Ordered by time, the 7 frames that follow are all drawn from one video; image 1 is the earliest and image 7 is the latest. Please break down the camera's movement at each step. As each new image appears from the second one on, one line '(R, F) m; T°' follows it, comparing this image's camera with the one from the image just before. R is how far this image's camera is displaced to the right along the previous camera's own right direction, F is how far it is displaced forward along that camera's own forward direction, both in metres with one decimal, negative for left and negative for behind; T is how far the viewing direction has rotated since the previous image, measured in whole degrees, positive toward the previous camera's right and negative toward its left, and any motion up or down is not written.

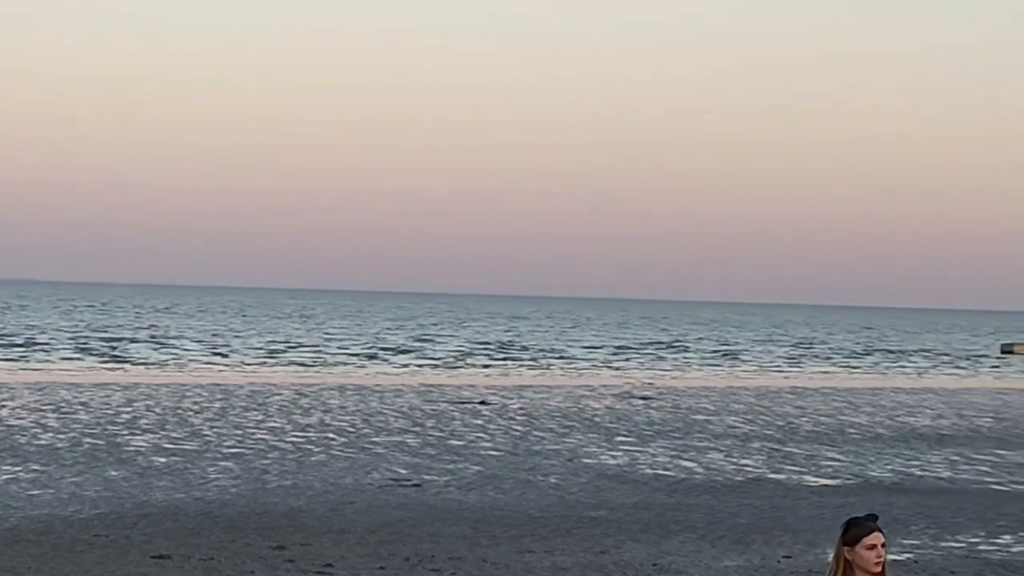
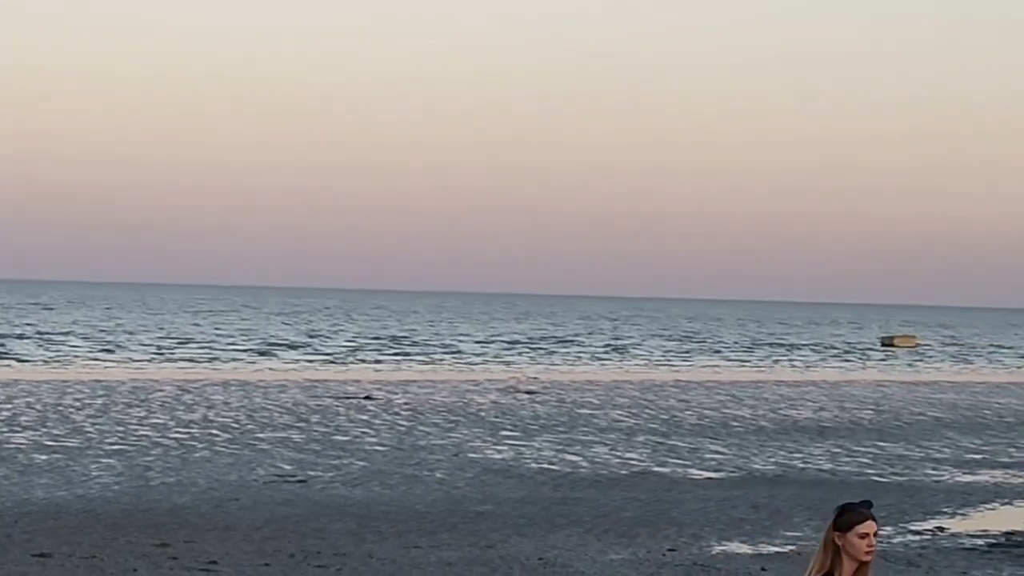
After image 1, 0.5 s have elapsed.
(0.0, 0.0) m; +3°
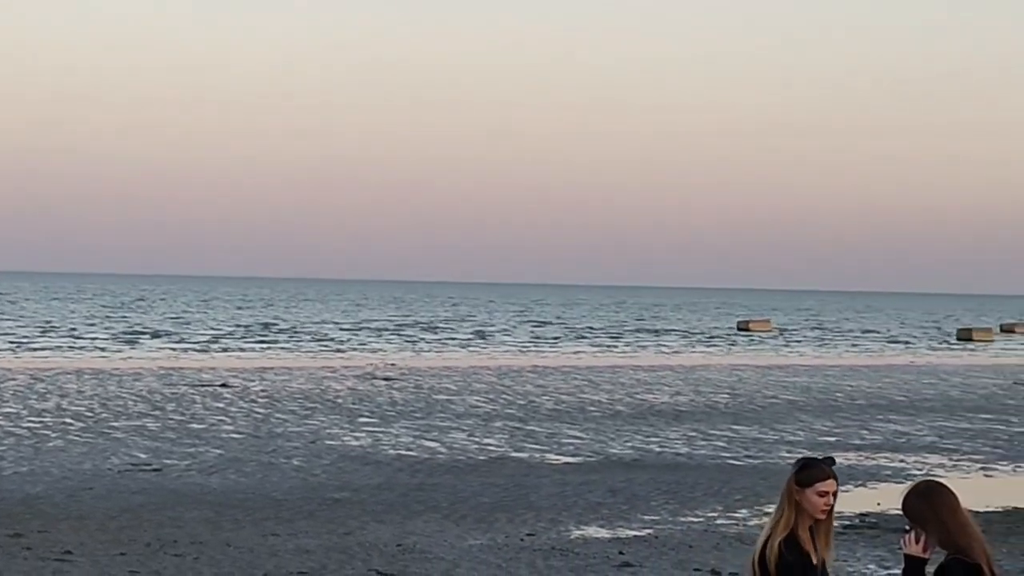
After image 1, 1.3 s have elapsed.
(0.0, 0.0) m; +4°
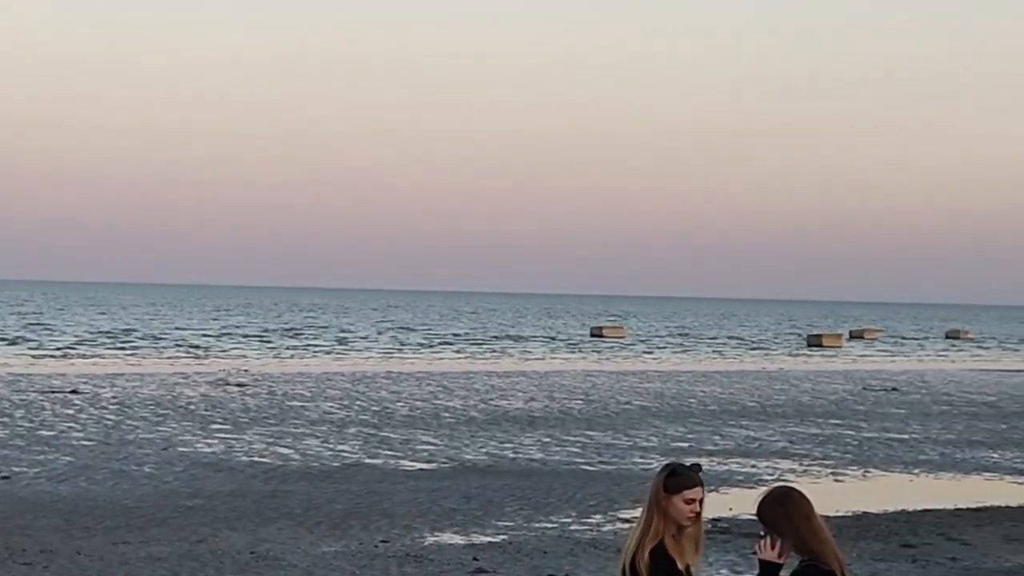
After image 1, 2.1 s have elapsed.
(0.0, 0.0) m; +4°
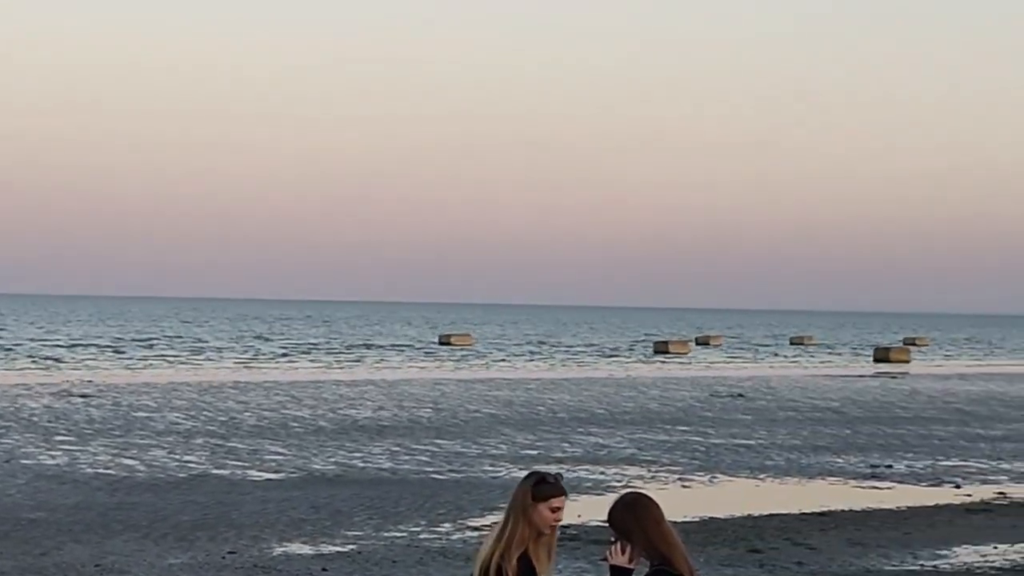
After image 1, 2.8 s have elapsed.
(+0.2, 0.0) m; +4°
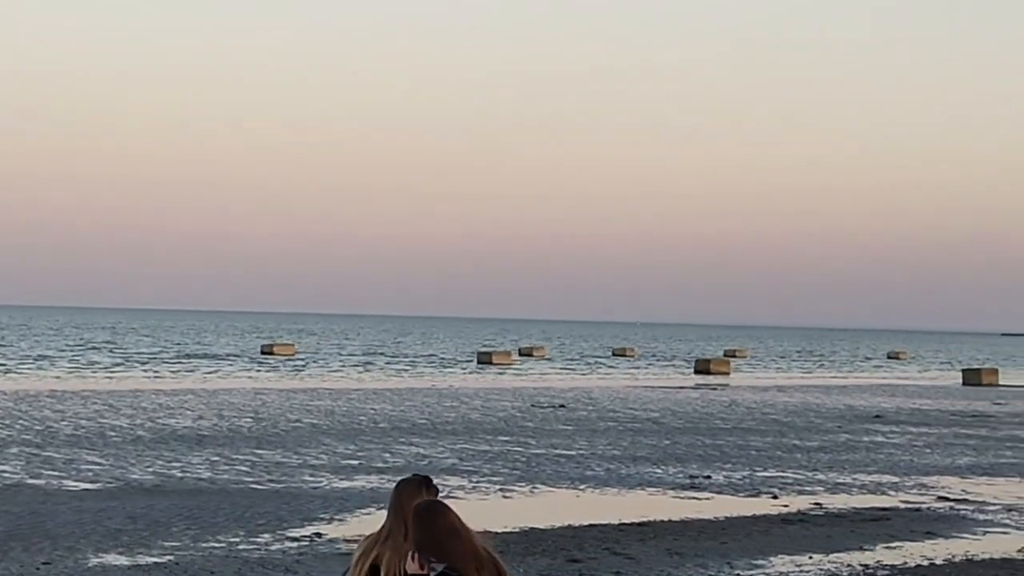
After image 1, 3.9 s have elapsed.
(+0.1, 0.0) m; +4°
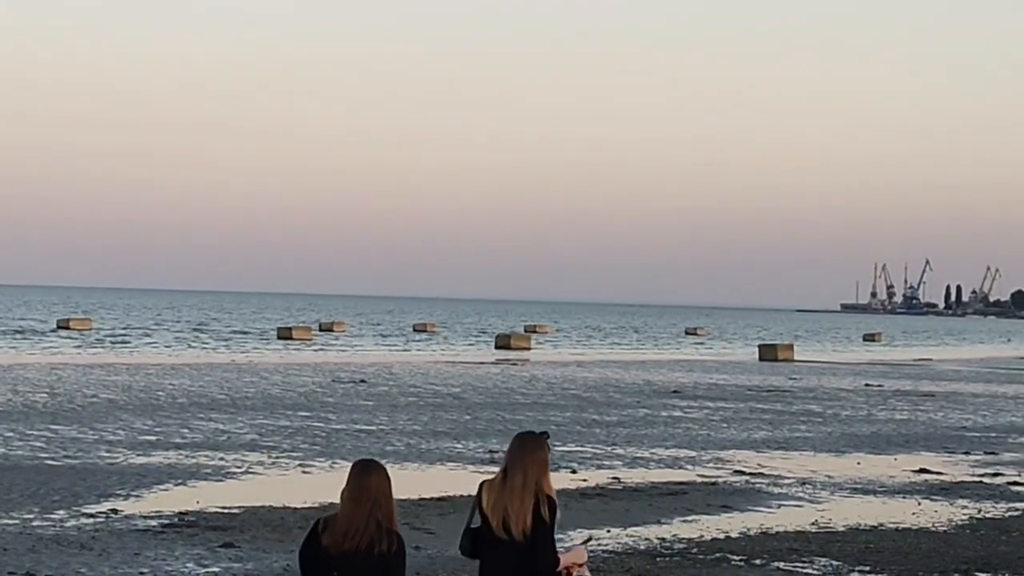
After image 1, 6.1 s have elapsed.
(0.0, 0.0) m; +5°
